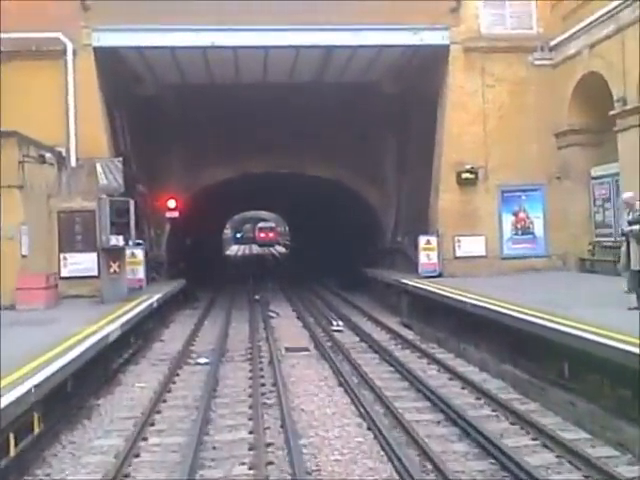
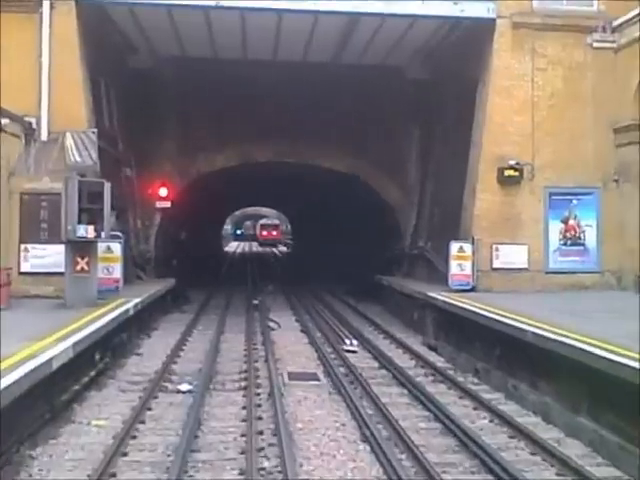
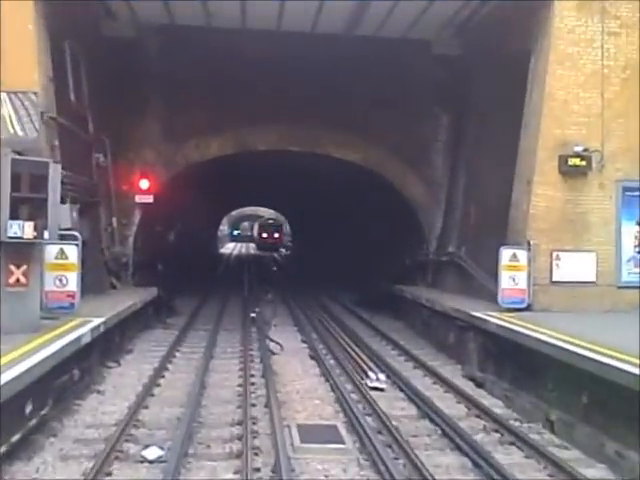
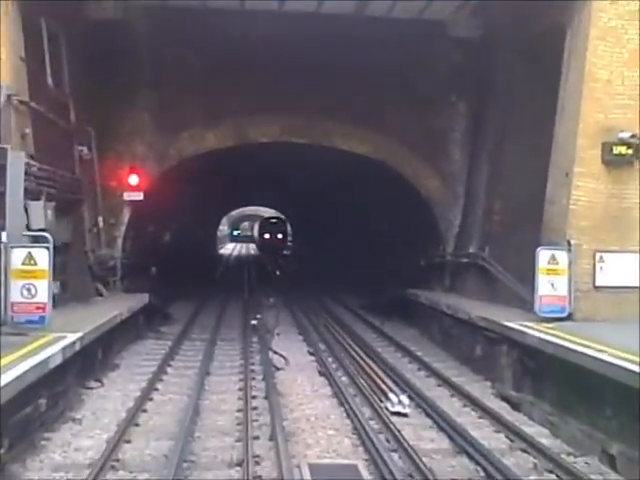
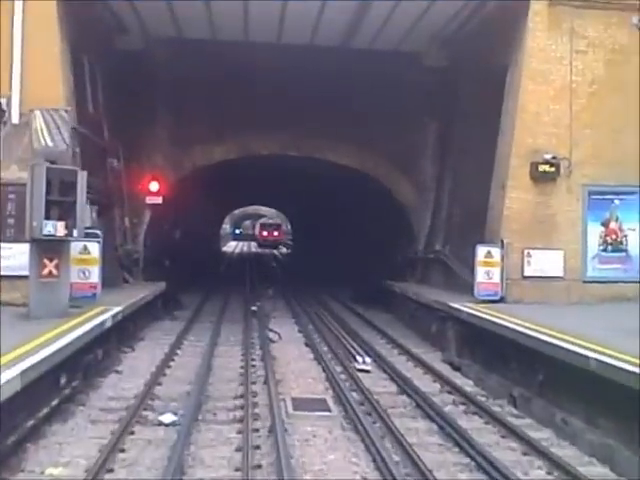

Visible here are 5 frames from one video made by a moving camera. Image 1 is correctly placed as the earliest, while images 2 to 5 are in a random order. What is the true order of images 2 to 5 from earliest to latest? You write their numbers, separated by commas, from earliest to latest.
2, 5, 3, 4
